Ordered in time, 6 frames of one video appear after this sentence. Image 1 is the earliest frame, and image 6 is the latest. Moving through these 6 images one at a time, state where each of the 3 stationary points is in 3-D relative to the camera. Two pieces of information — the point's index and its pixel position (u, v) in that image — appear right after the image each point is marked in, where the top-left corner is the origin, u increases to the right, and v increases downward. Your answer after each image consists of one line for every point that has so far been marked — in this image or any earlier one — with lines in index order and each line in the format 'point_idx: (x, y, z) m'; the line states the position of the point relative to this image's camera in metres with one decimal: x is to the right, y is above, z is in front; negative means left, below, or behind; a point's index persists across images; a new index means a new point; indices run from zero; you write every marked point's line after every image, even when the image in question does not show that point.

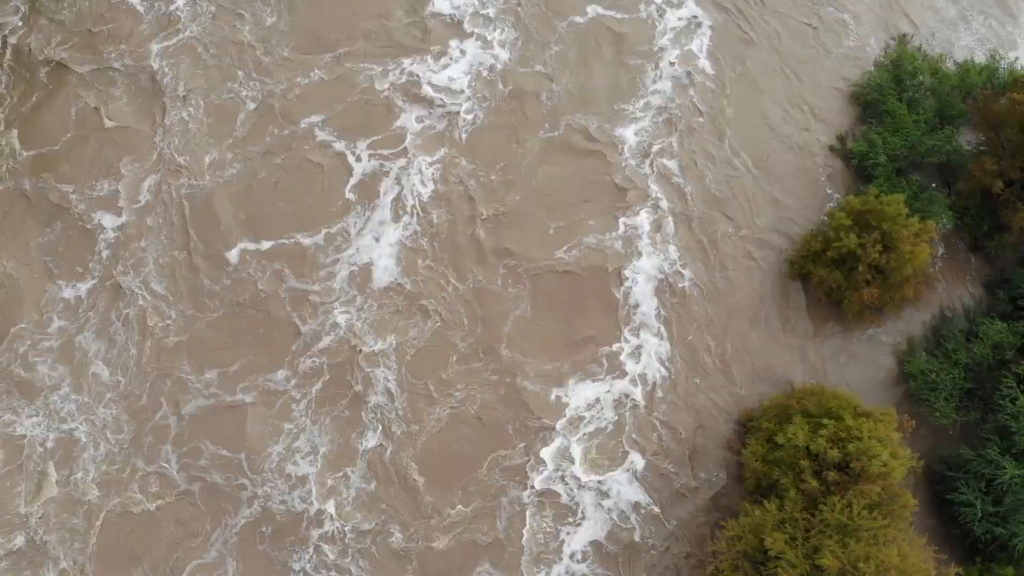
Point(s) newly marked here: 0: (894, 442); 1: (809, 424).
0: (+9.9, -4.3, +18.3) m
1: (+8.1, -4.0, +19.2) m
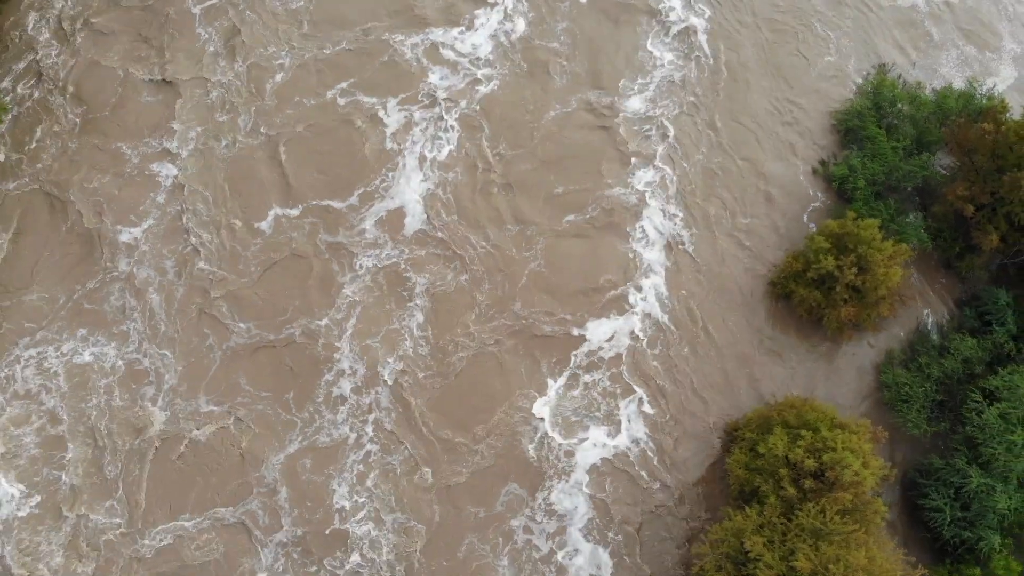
0: (+9.8, -4.6, +19.3) m
1: (+7.9, -4.2, +20.1) m
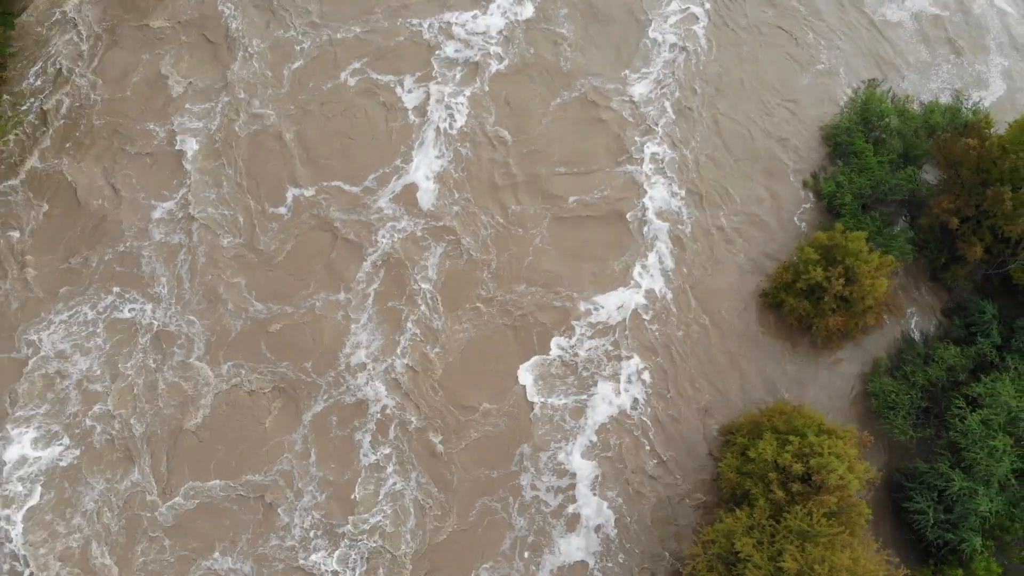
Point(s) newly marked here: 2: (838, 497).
0: (+9.7, -4.9, +20.0) m
1: (+7.9, -4.5, +20.8) m
2: (+8.9, -5.7, +19.3) m
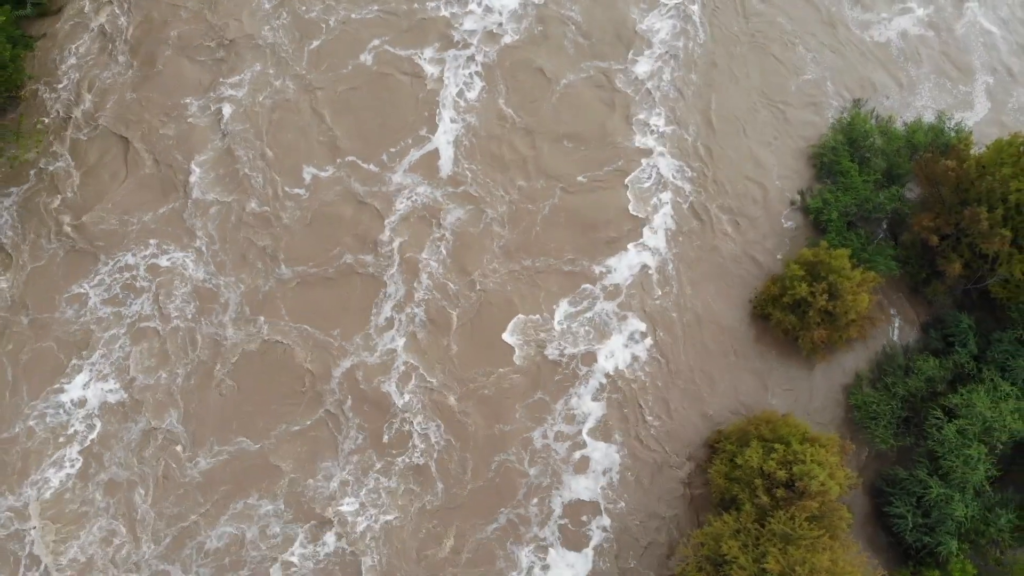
0: (+9.7, -5.3, +21.1) m
1: (+7.9, -5.0, +21.9) m
2: (+9.0, -6.2, +20.4) m
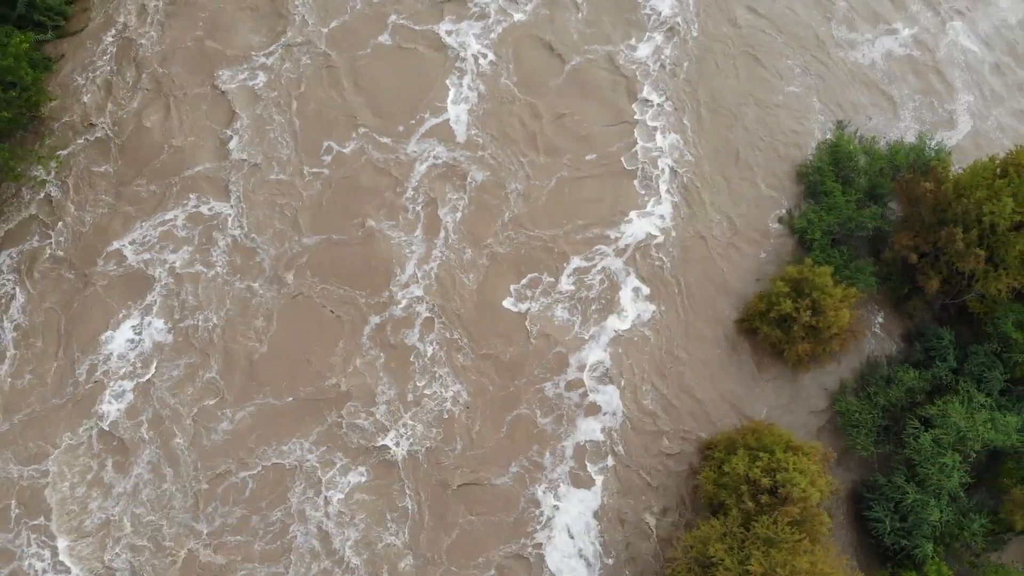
0: (+9.7, -5.9, +22.4) m
1: (+7.9, -5.6, +23.2) m
2: (+9.0, -6.8, +21.6) m
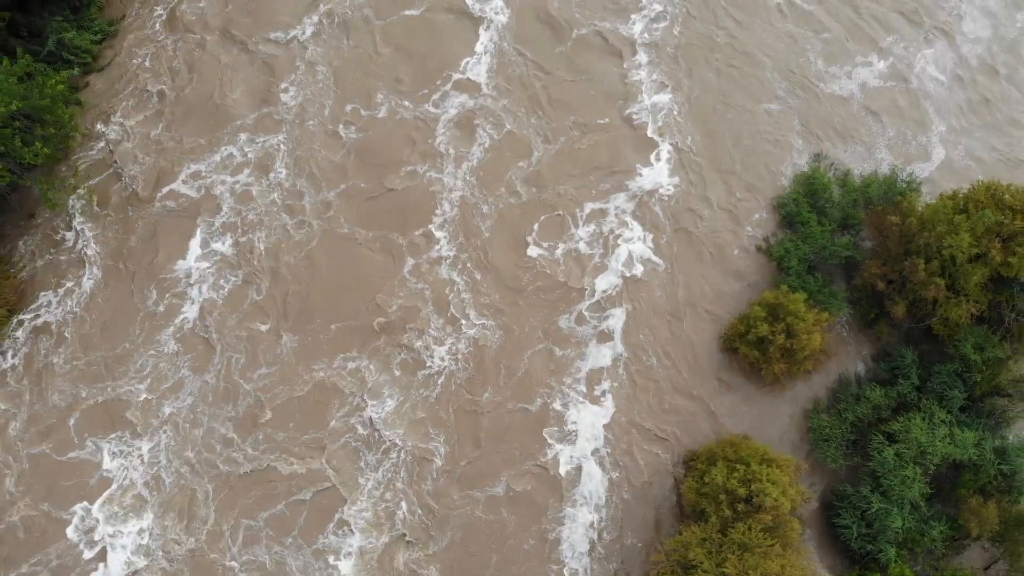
0: (+9.7, -6.8, +24.5) m
1: (+7.9, -6.5, +25.3) m
2: (+8.9, -7.7, +23.7) m
